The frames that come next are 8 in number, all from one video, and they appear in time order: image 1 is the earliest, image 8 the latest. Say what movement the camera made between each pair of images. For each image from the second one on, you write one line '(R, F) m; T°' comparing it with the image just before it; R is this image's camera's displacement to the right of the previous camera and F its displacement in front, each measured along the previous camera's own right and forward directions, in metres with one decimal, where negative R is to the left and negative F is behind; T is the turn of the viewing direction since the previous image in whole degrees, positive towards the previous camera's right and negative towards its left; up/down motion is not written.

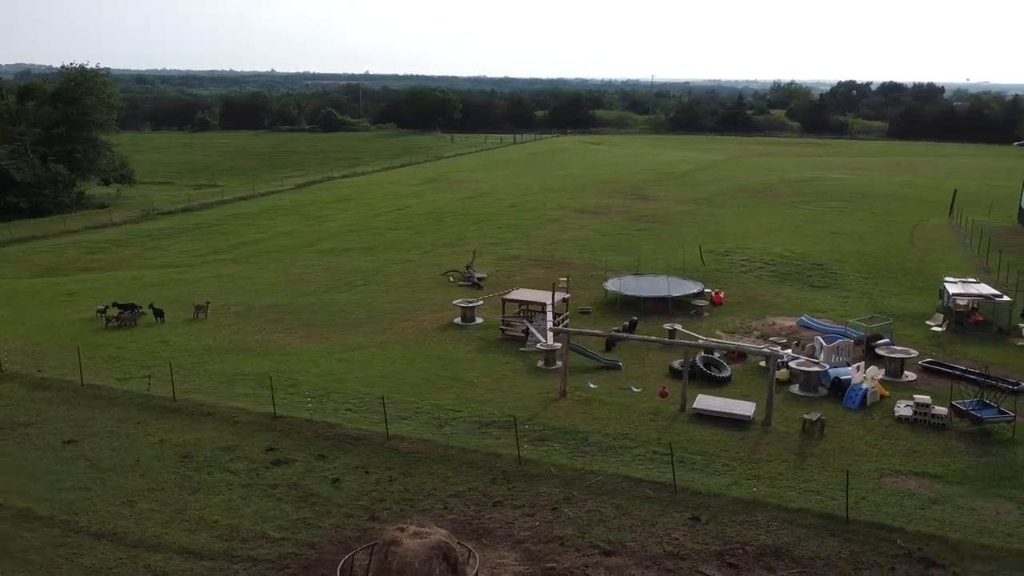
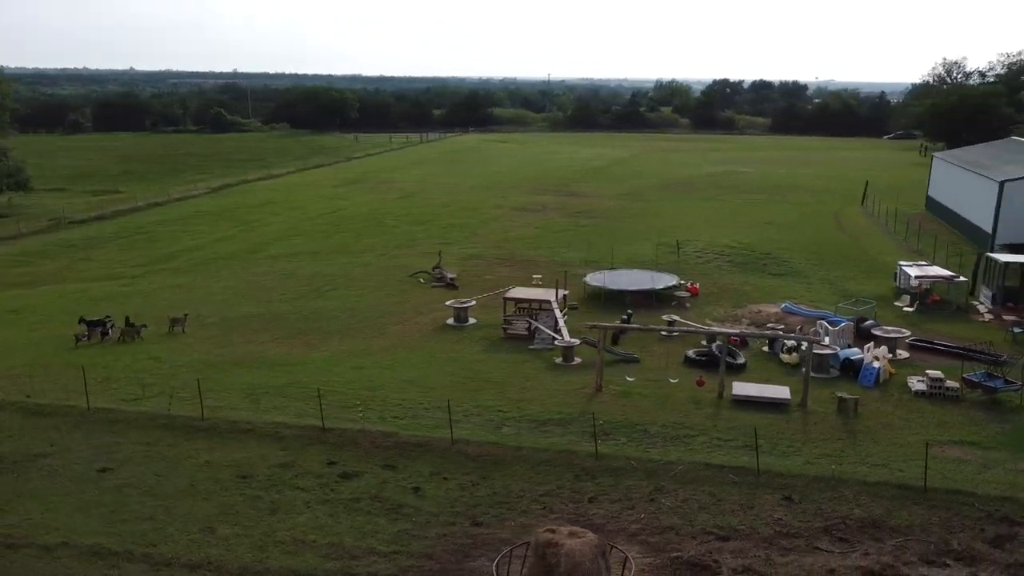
(-3.6, +0.2) m; +8°
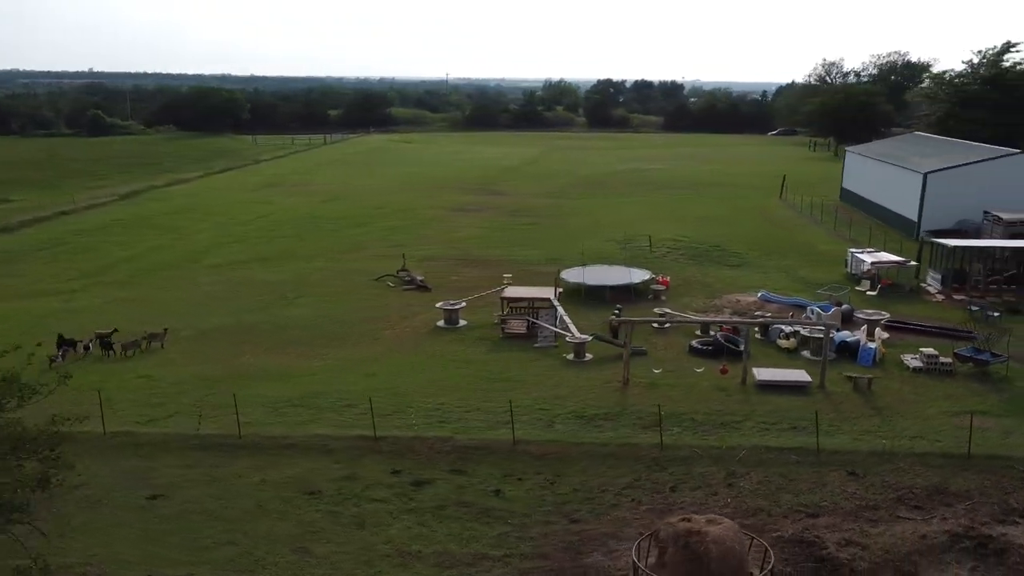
(-3.5, +0.2) m; +8°
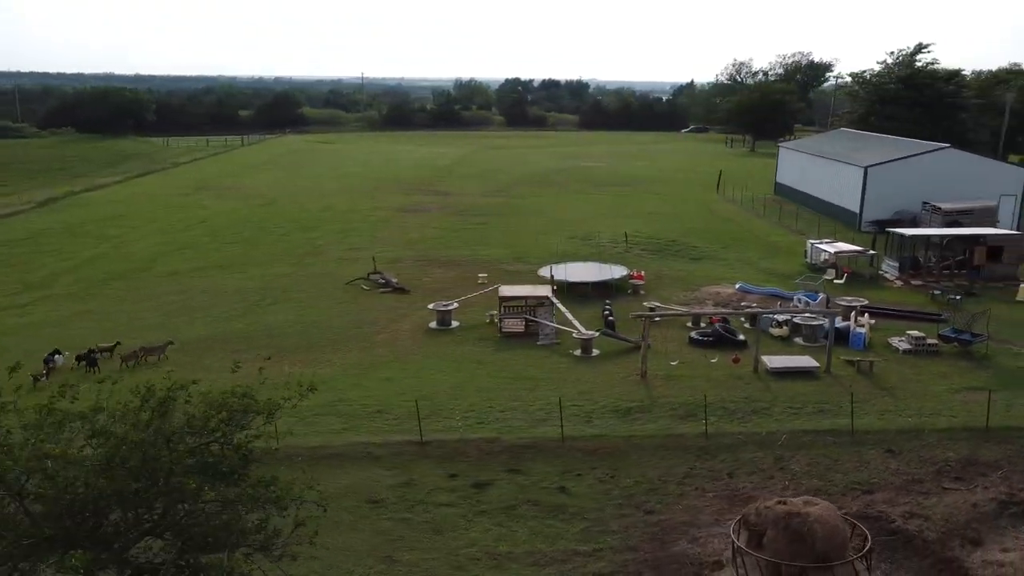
(-2.8, +0.1) m; +7°
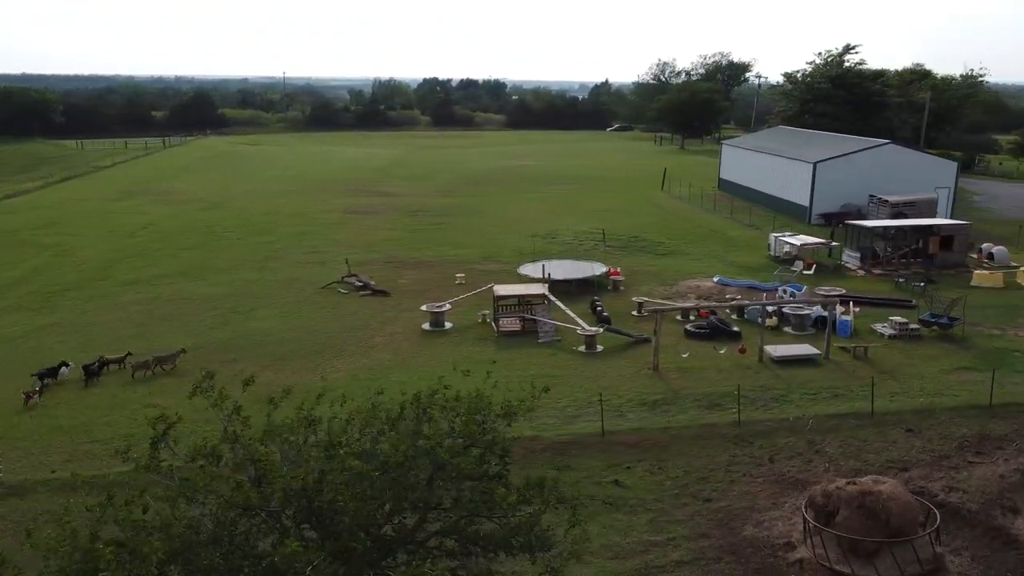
(-2.5, 0.0) m; +6°
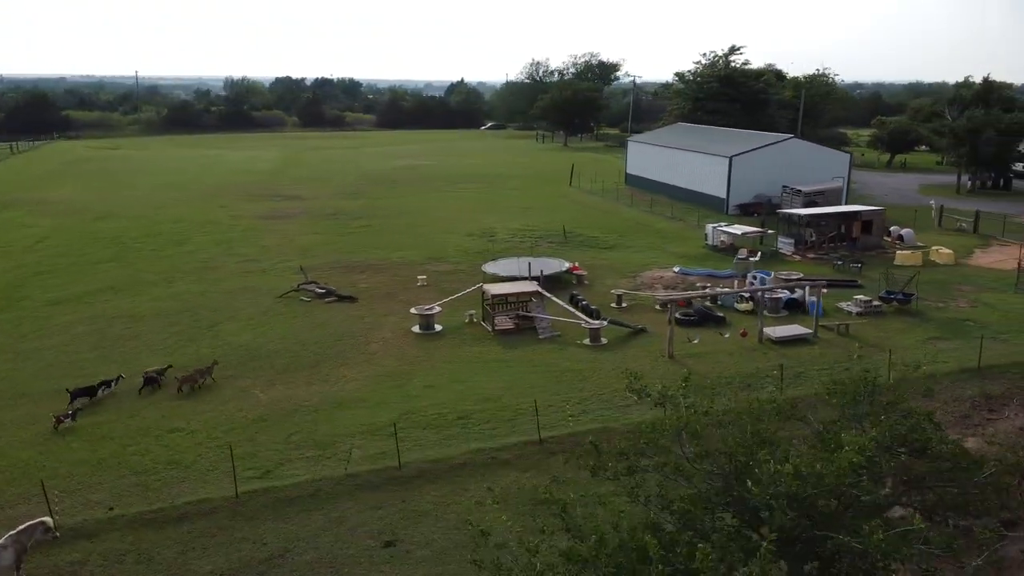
(-4.4, +0.2) m; +11°
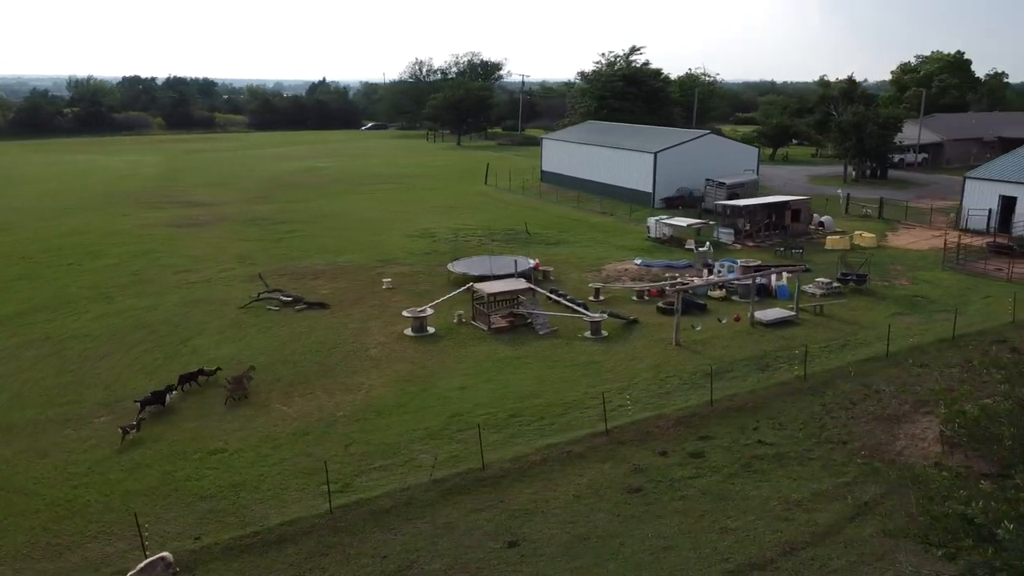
(-4.2, +0.2) m; +10°
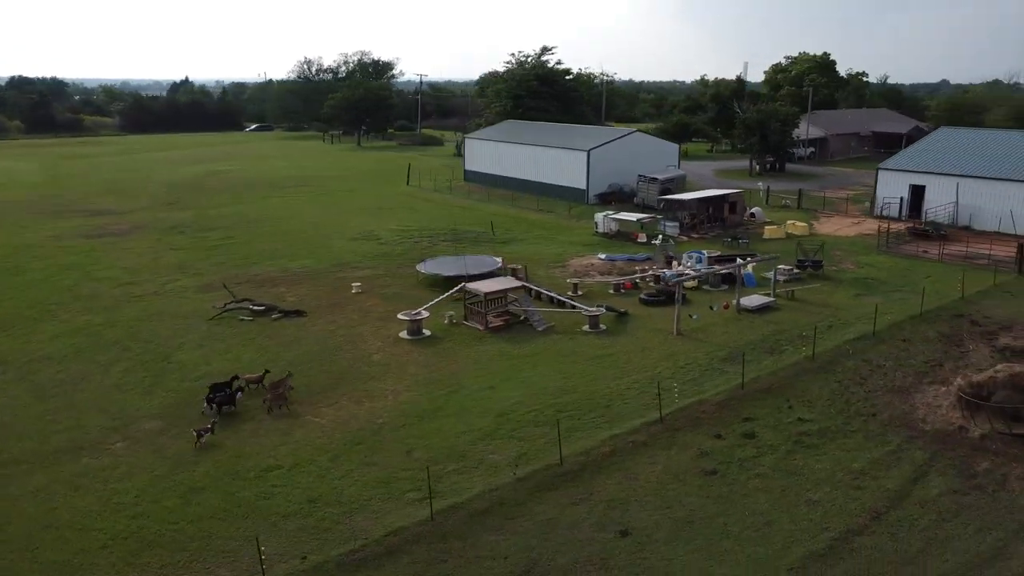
(-3.9, +0.2) m; +9°
